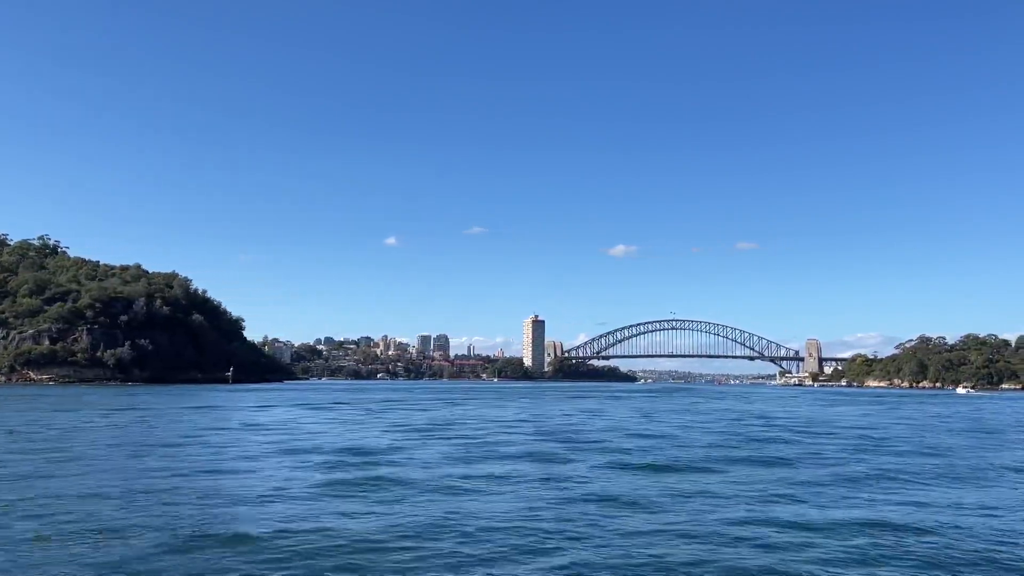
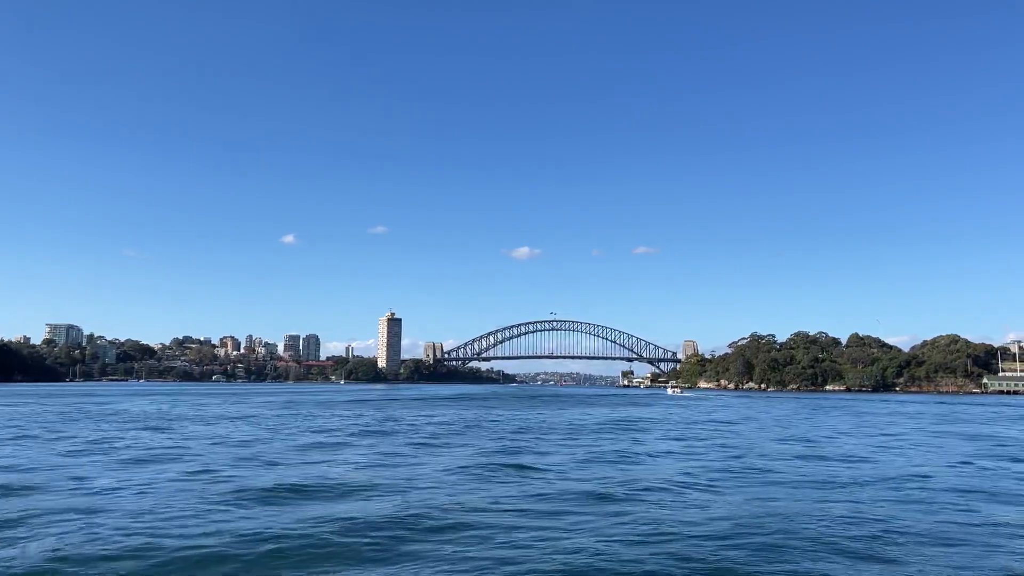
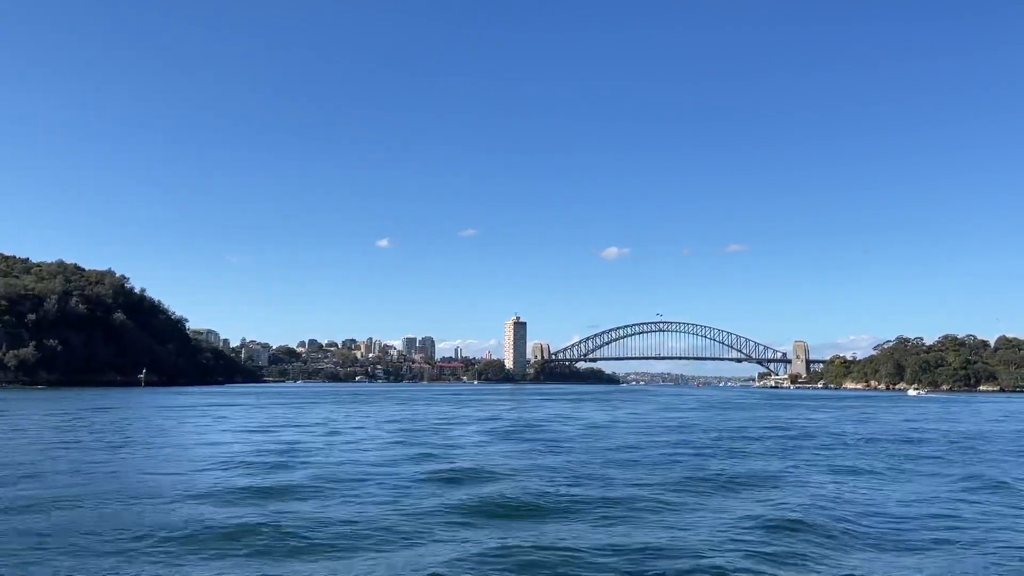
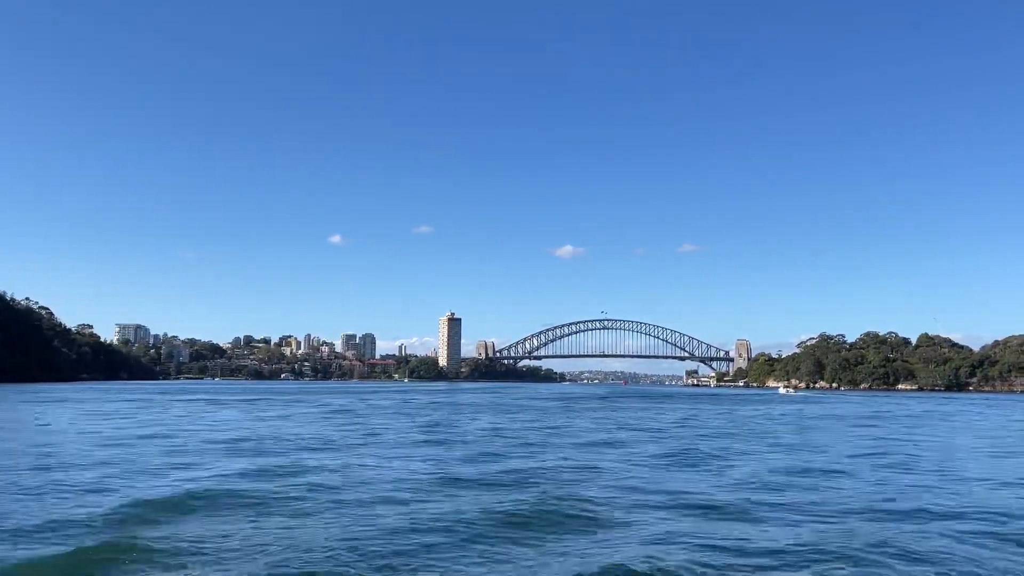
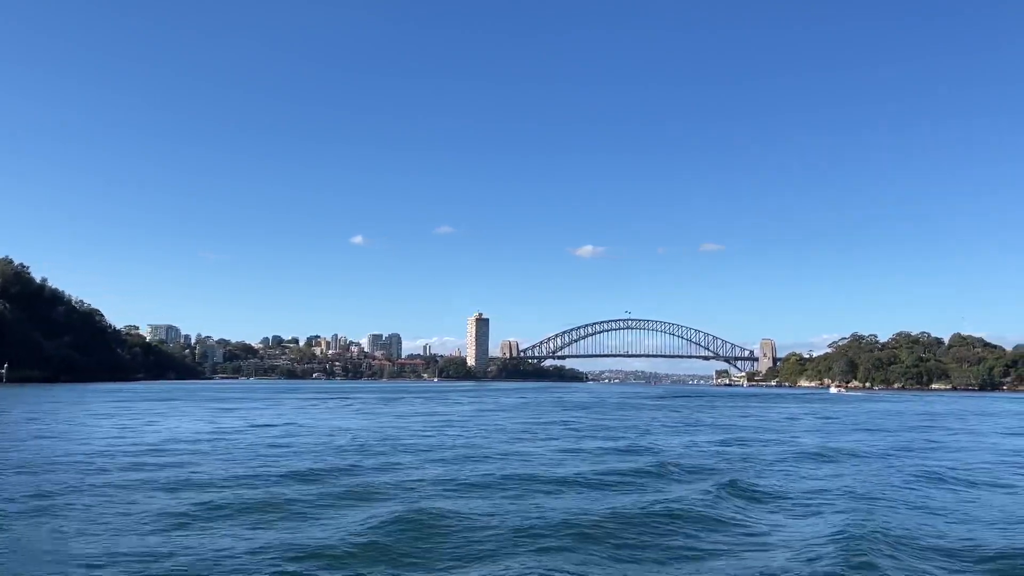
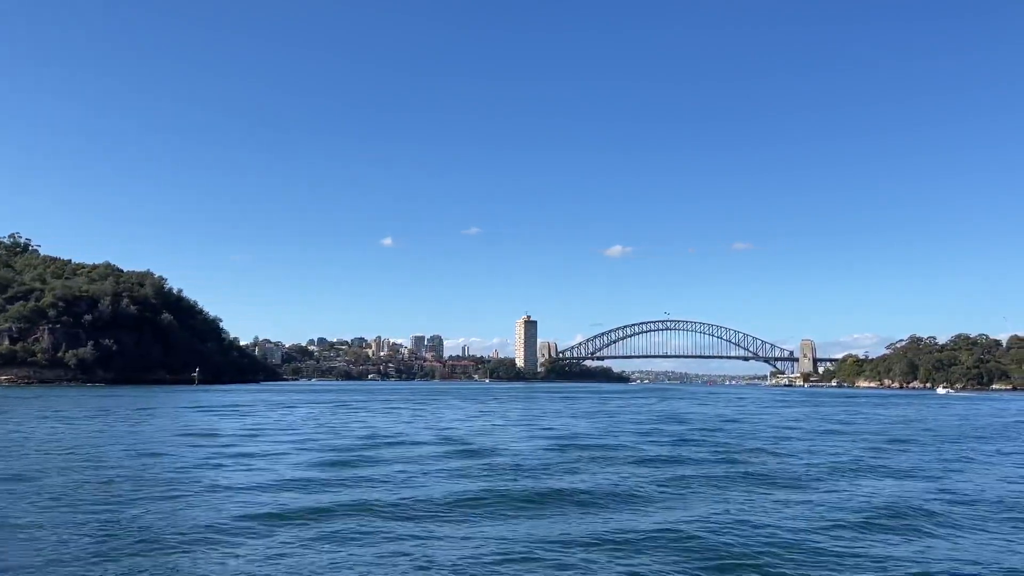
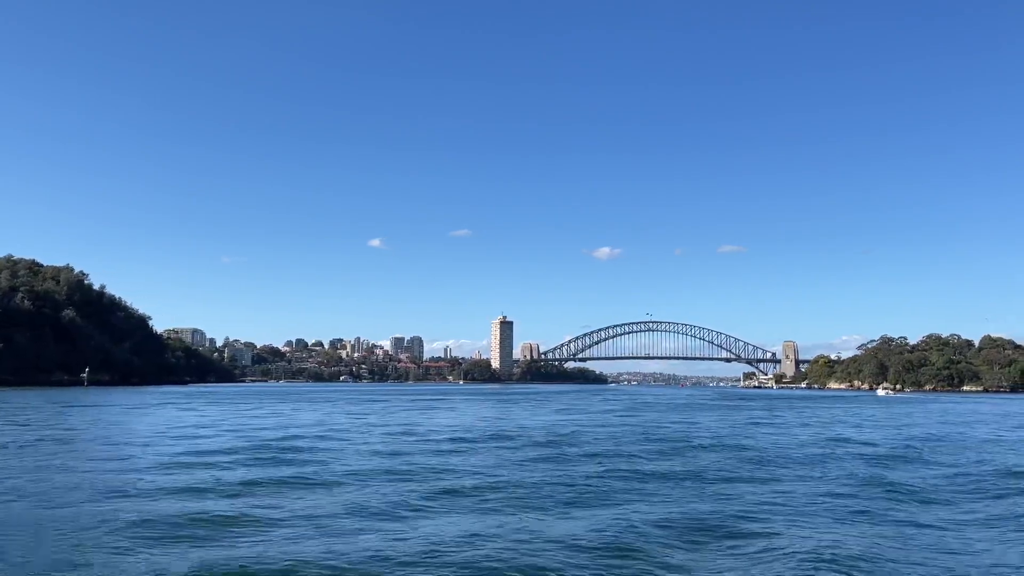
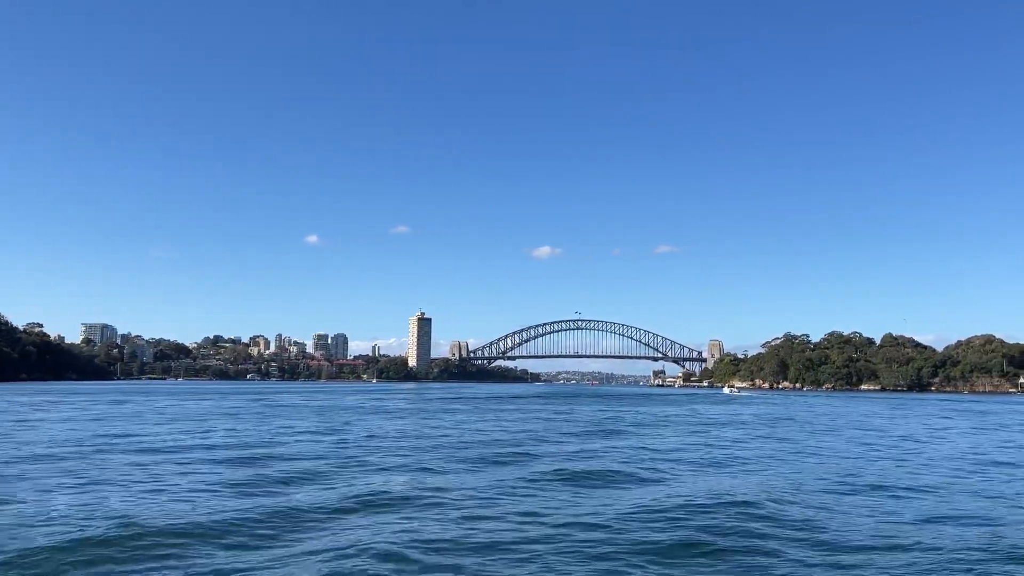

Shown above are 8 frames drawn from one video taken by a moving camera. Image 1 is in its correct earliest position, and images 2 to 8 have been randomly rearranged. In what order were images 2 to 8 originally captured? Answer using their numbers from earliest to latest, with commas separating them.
6, 3, 7, 5, 4, 8, 2
